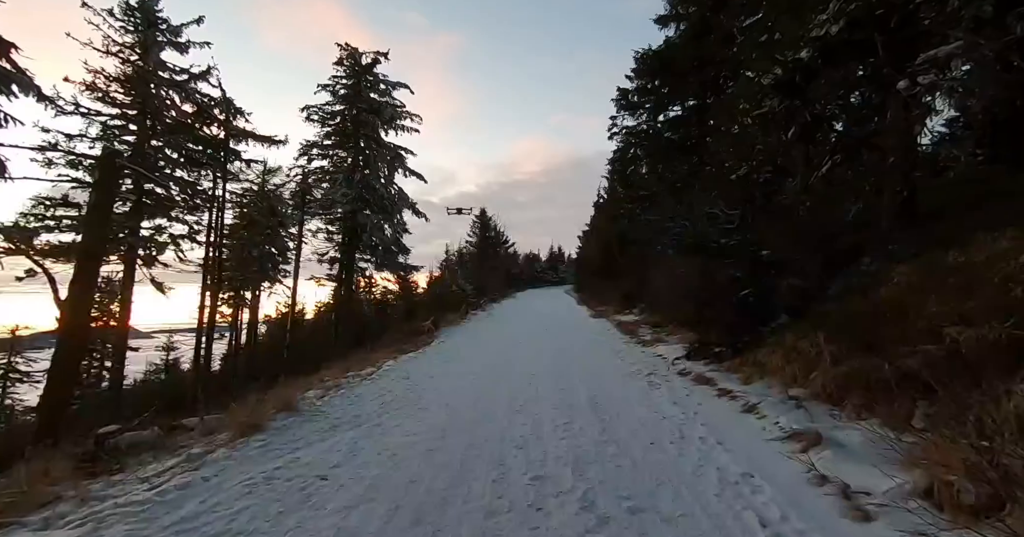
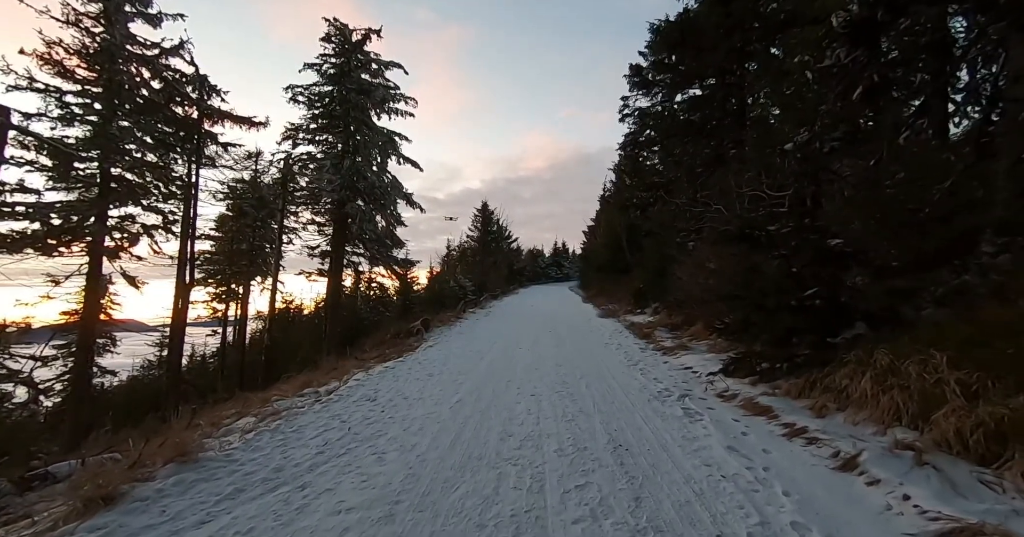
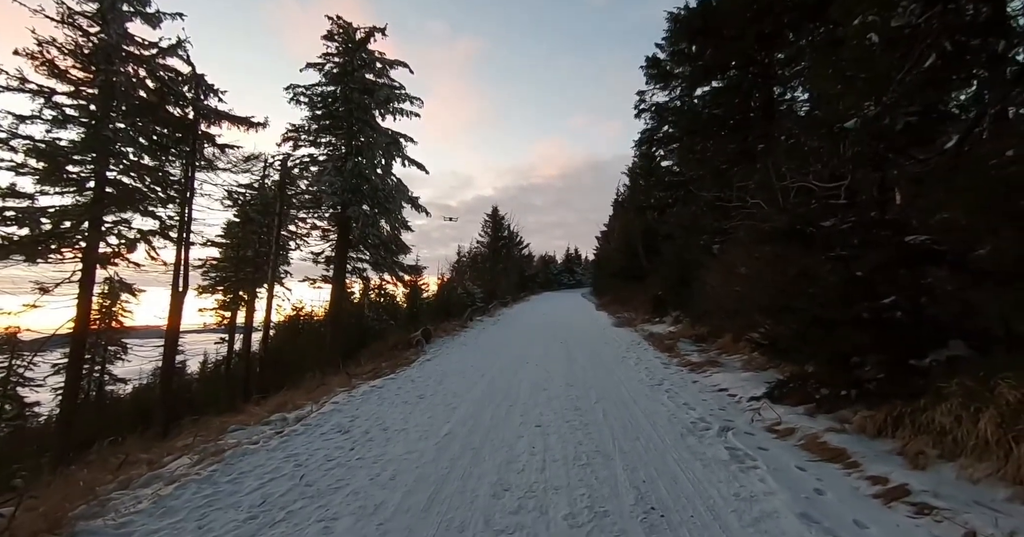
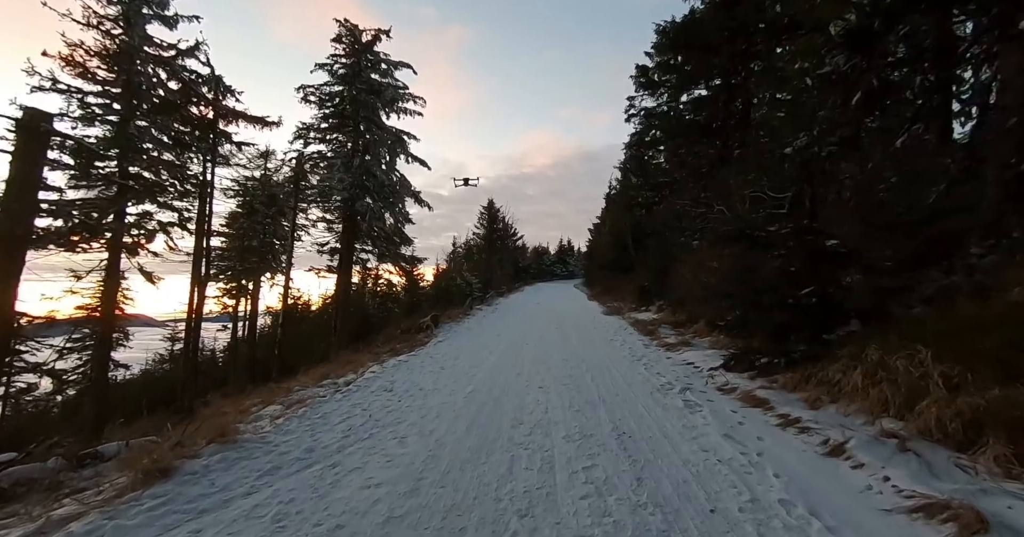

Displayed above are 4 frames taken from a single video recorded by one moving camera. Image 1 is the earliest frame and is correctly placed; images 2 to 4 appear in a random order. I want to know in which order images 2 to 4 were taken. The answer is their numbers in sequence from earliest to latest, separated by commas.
4, 3, 2
